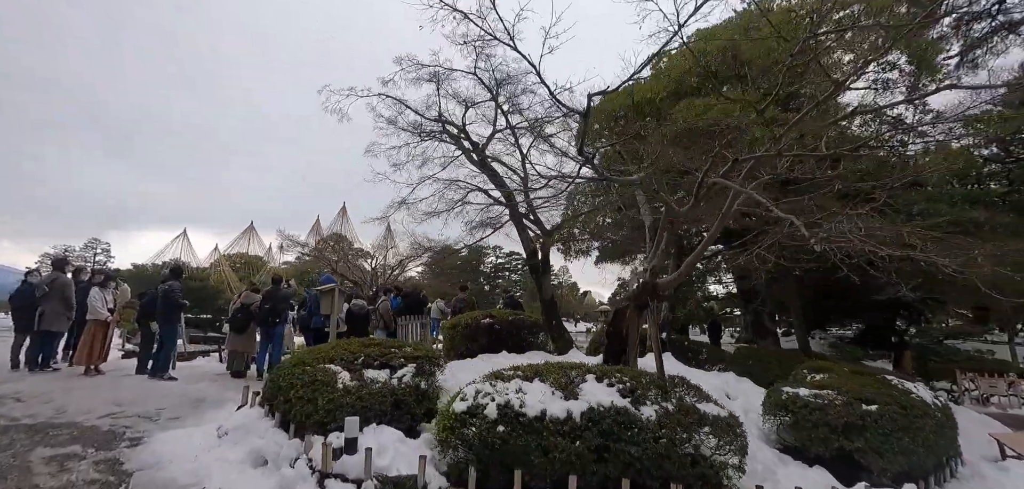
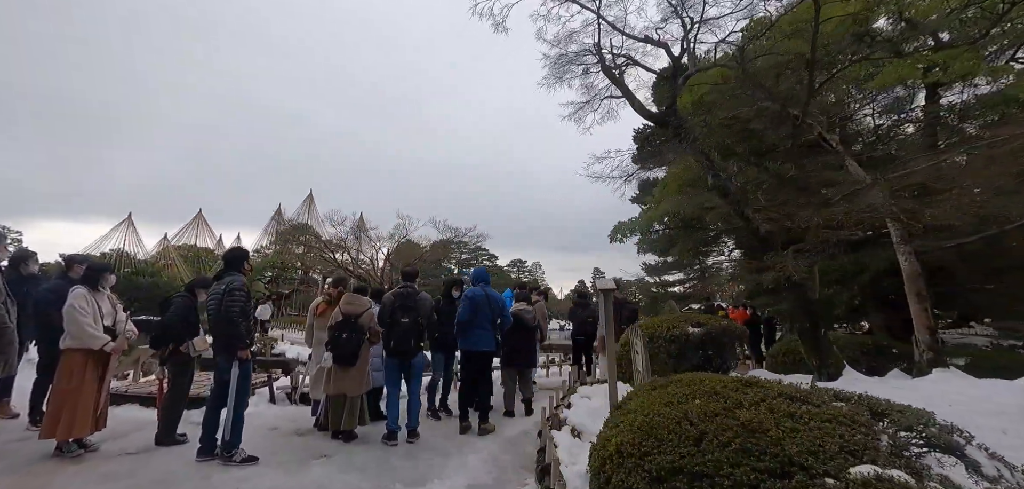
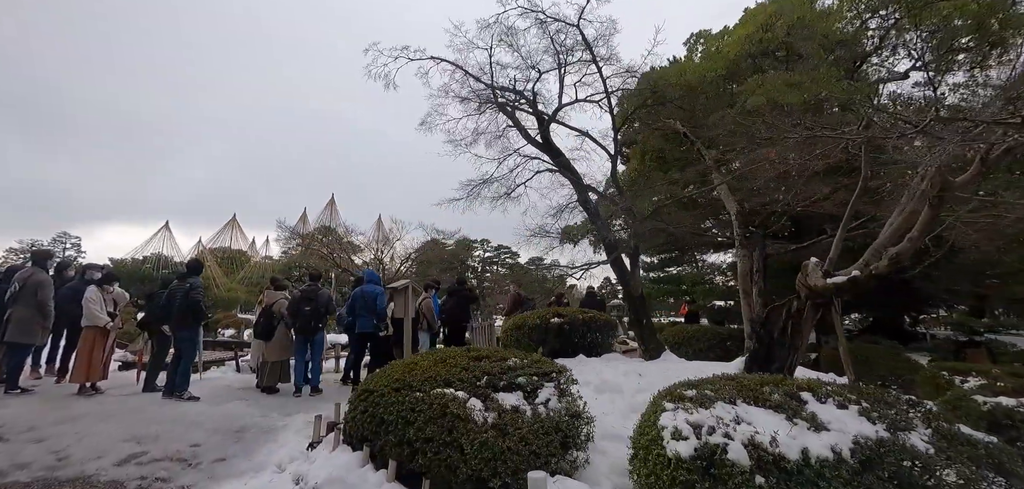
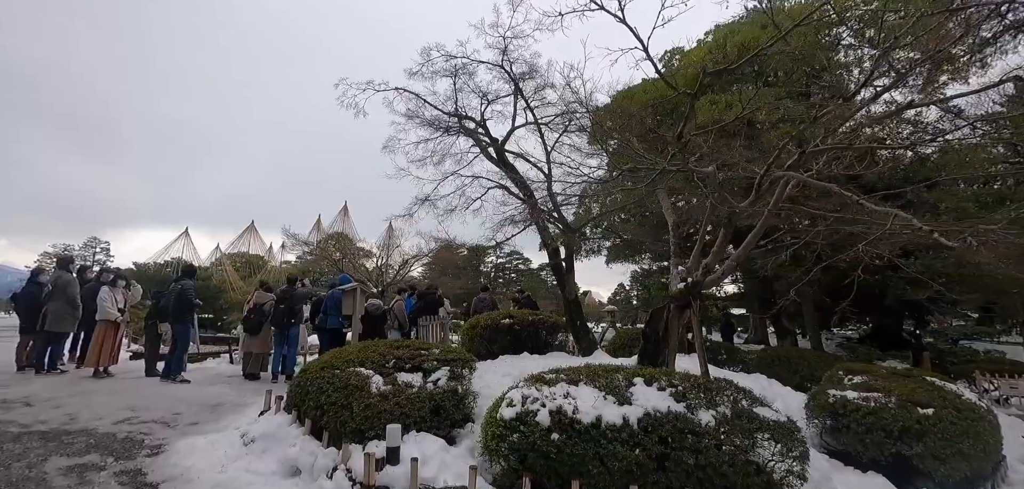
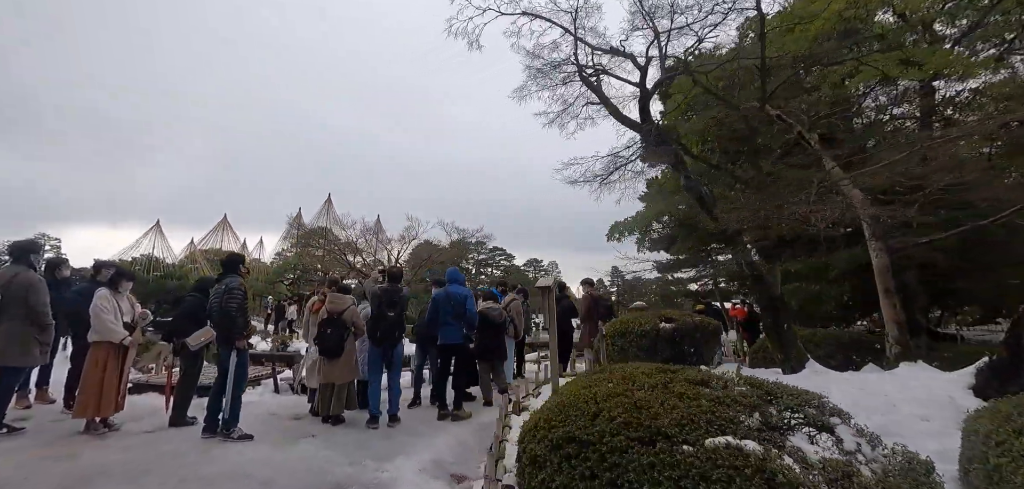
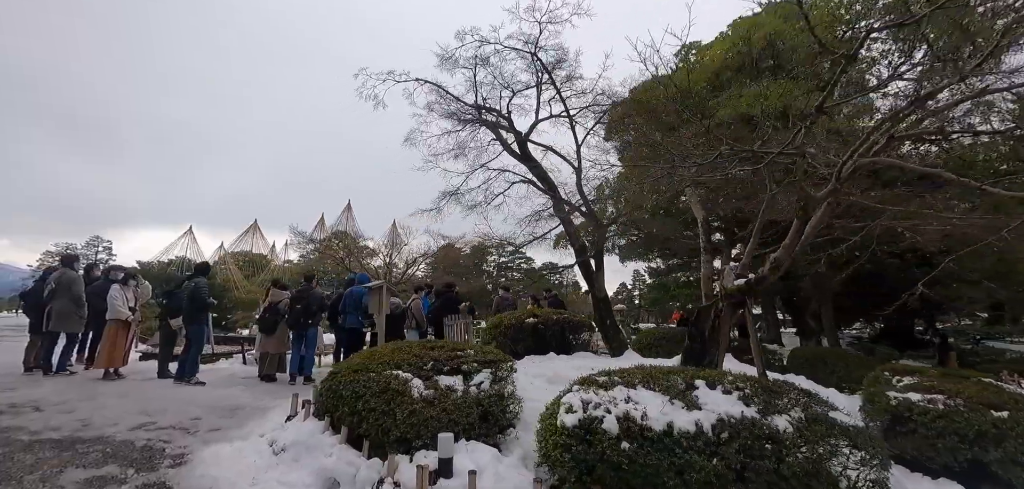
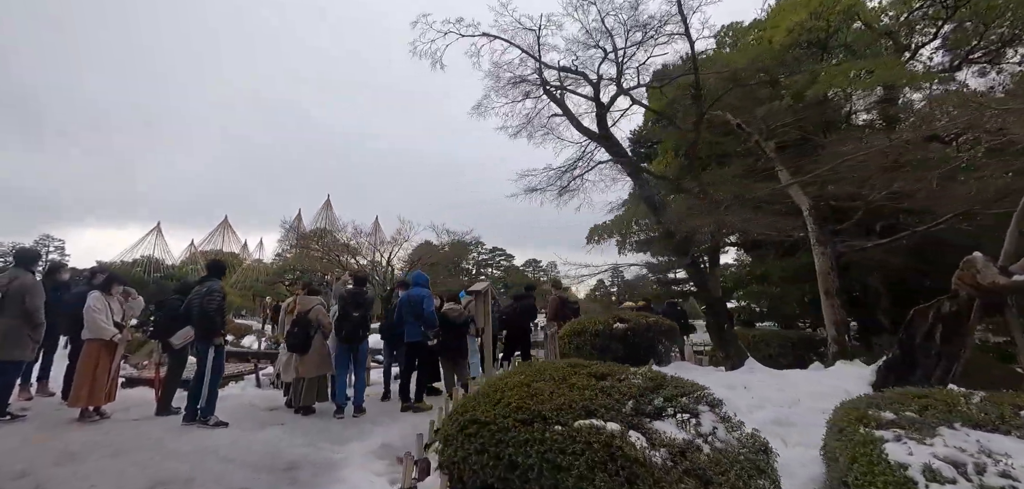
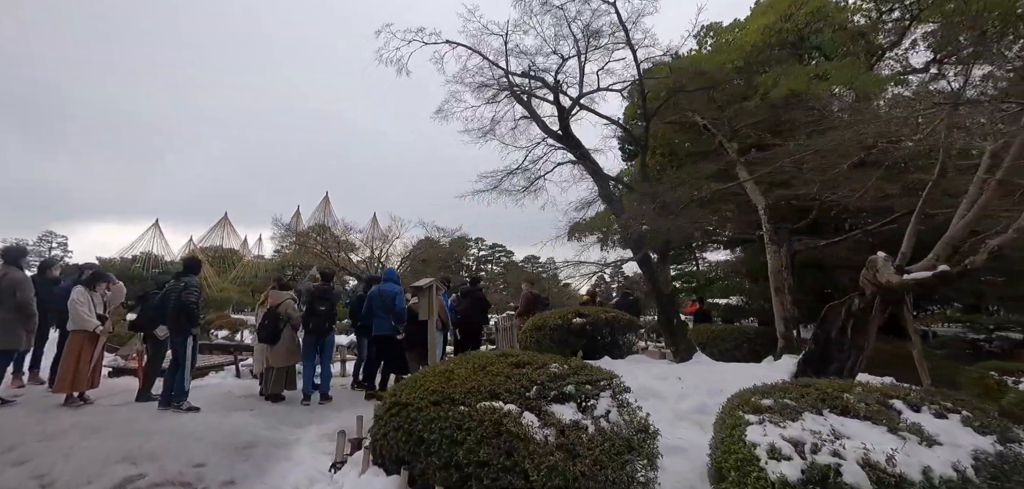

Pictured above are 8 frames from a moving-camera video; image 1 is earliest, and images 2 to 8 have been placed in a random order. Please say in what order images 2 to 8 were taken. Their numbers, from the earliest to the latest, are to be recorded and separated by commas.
4, 6, 3, 8, 7, 5, 2
